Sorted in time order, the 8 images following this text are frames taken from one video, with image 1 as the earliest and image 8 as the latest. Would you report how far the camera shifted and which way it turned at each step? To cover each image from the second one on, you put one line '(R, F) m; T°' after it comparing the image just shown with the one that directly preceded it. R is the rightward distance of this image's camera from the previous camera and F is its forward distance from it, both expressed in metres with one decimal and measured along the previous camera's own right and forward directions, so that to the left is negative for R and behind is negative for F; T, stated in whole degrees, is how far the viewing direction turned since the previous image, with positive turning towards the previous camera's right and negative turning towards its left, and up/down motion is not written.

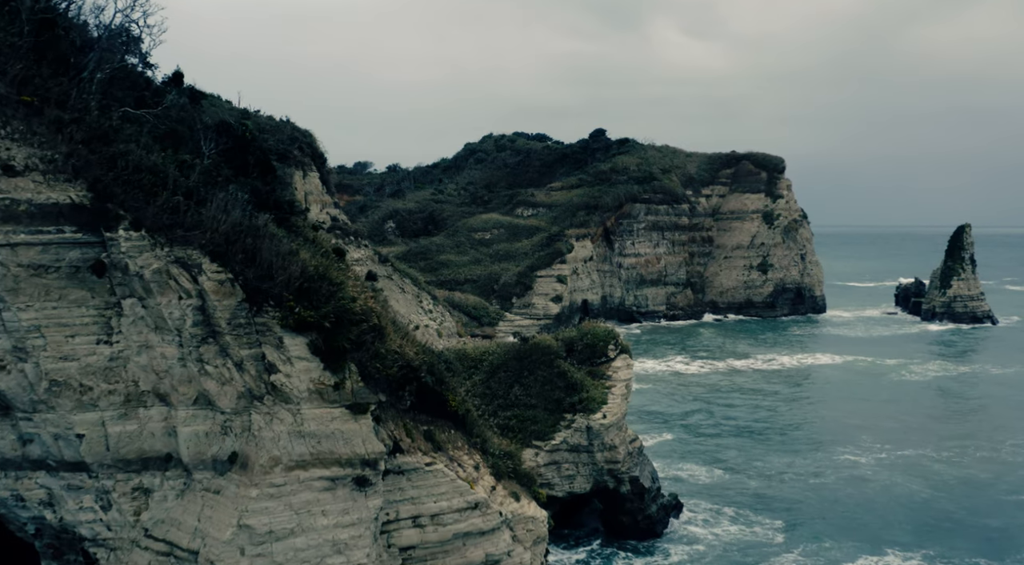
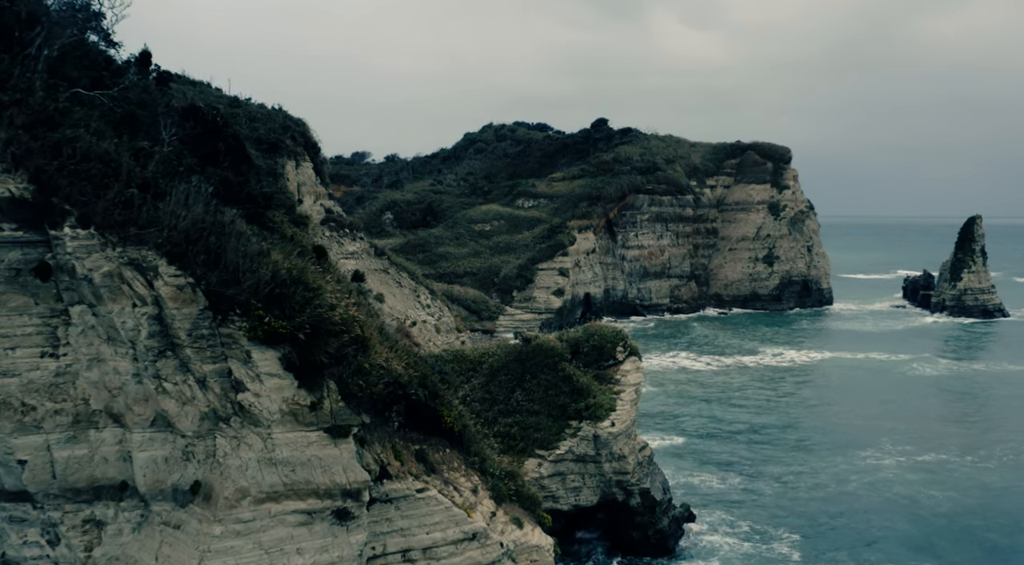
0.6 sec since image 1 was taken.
(0.0, +1.7) m; 0°
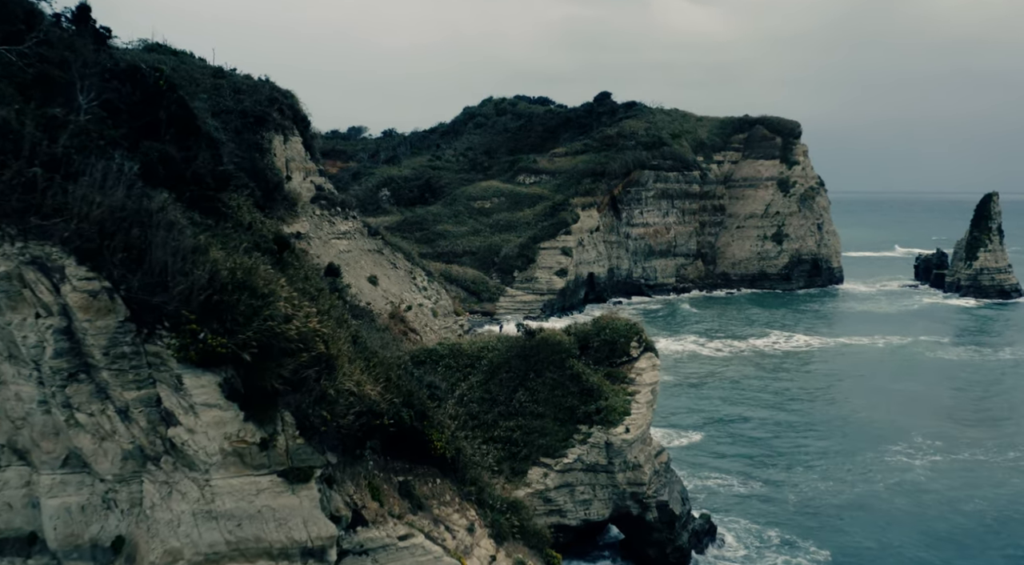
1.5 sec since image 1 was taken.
(0.0, +2.5) m; 0°
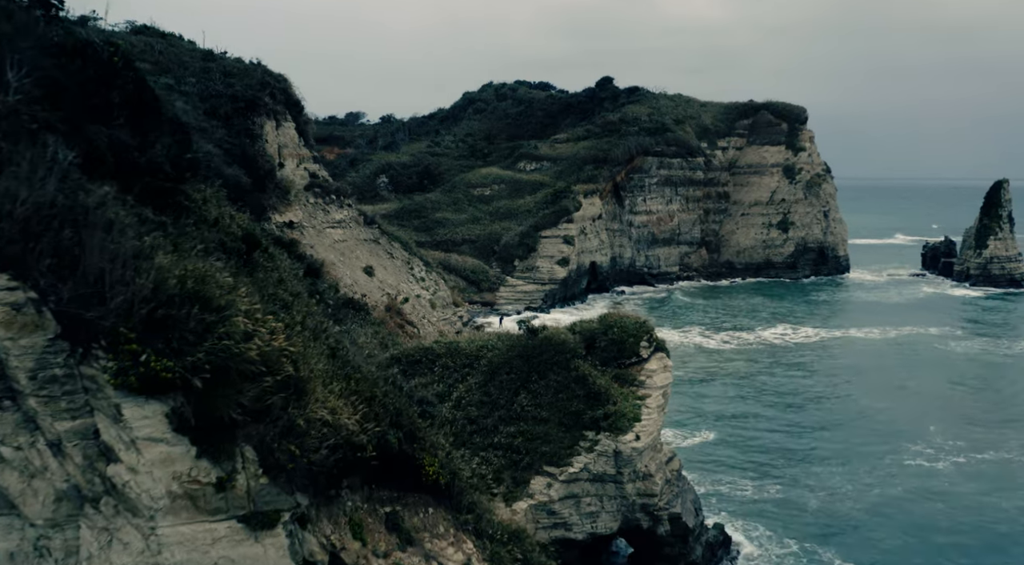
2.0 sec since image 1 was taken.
(0.0, +1.5) m; 0°
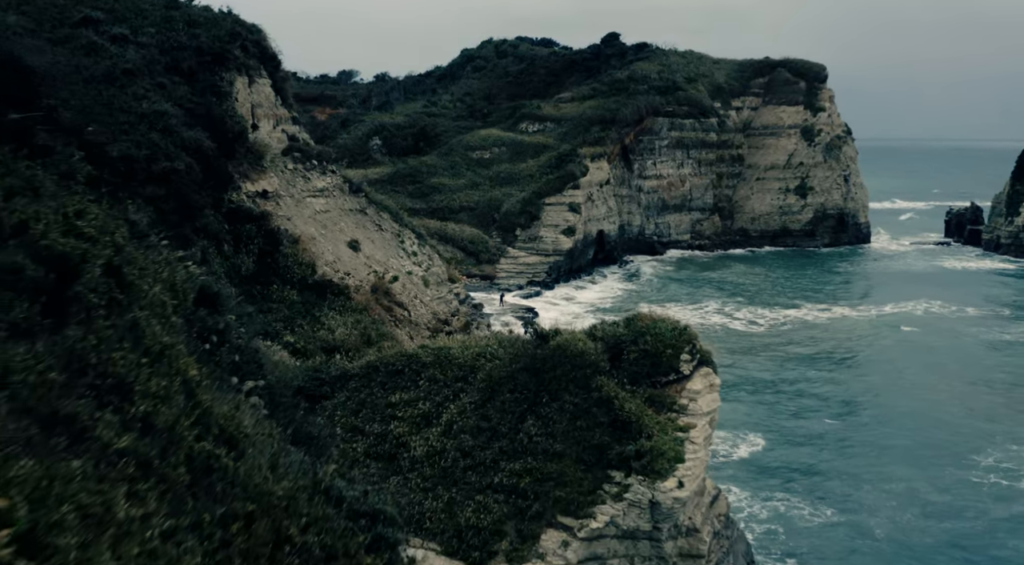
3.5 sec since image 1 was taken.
(-0.1, +4.4) m; 0°
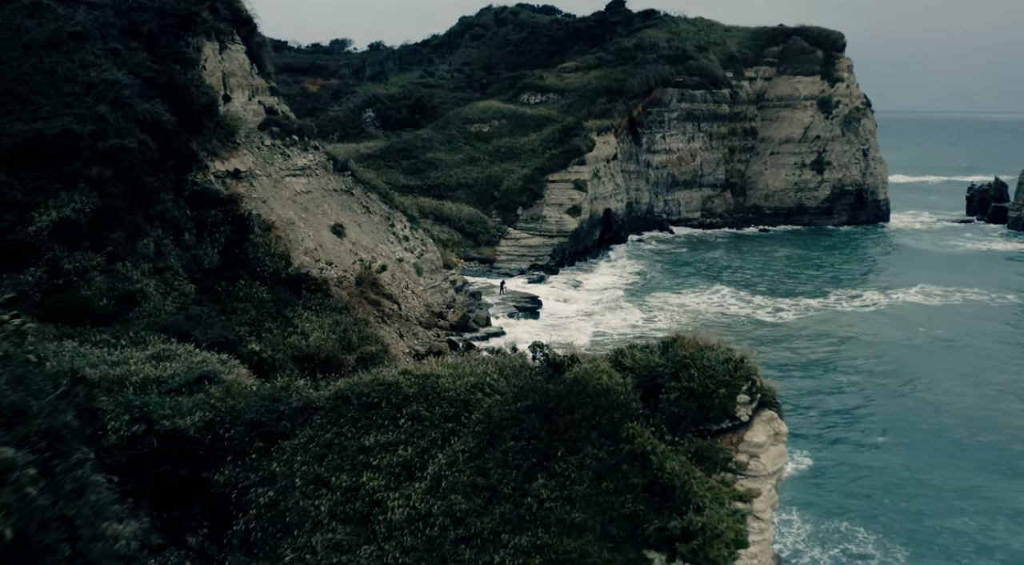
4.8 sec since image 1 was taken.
(-0.1, +3.7) m; 0°
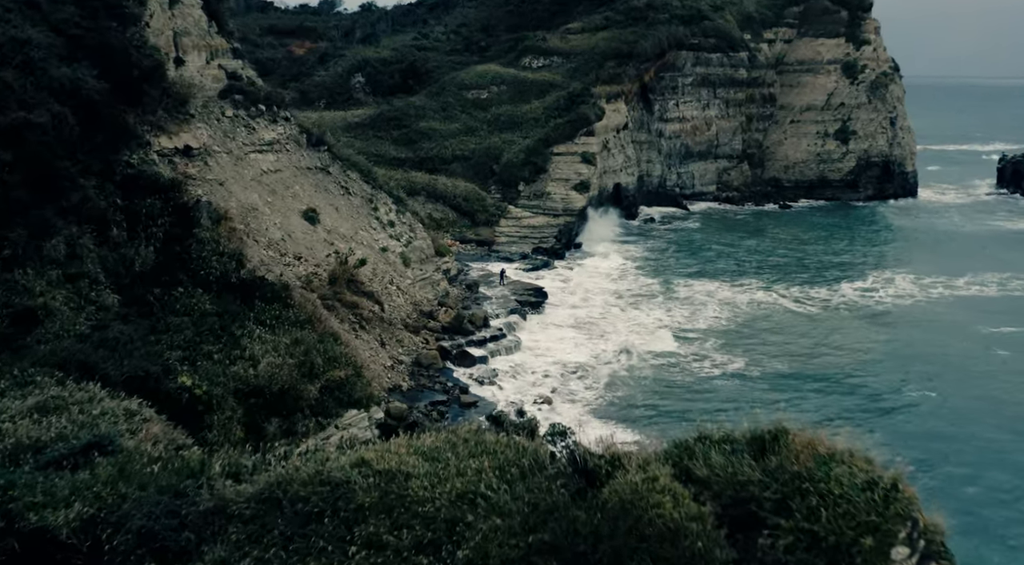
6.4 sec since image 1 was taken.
(-0.1, +4.8) m; 0°
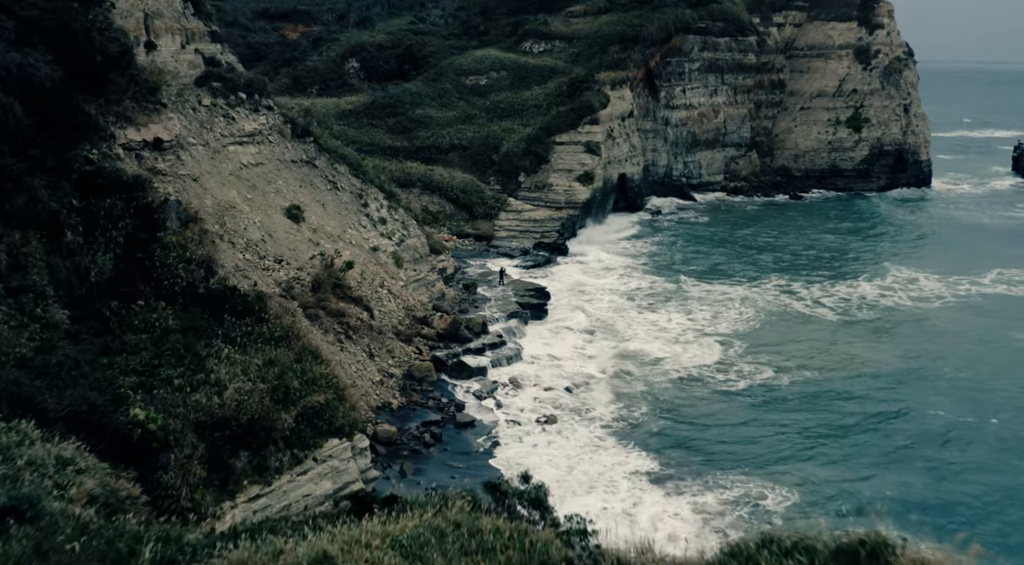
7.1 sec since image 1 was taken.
(0.0, +2.2) m; 0°
